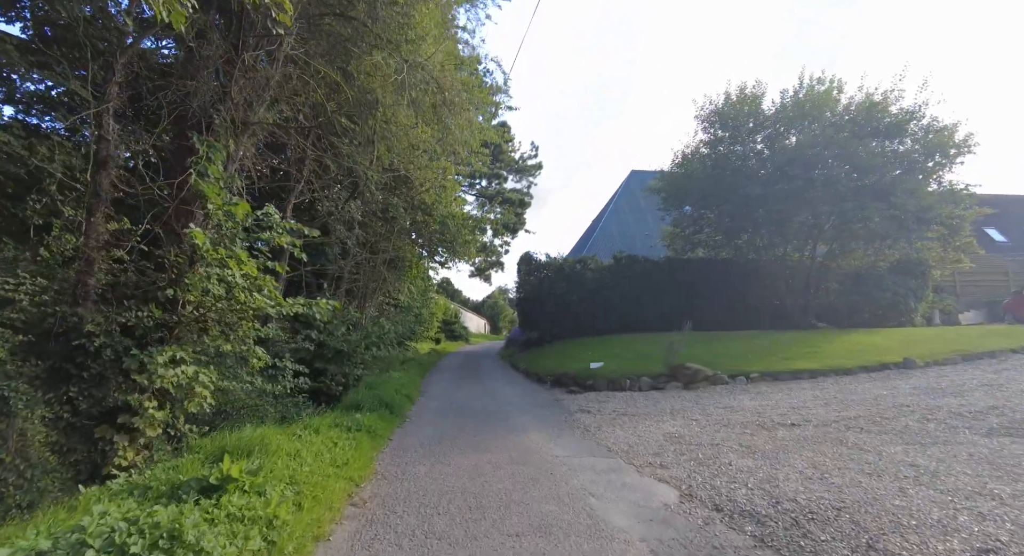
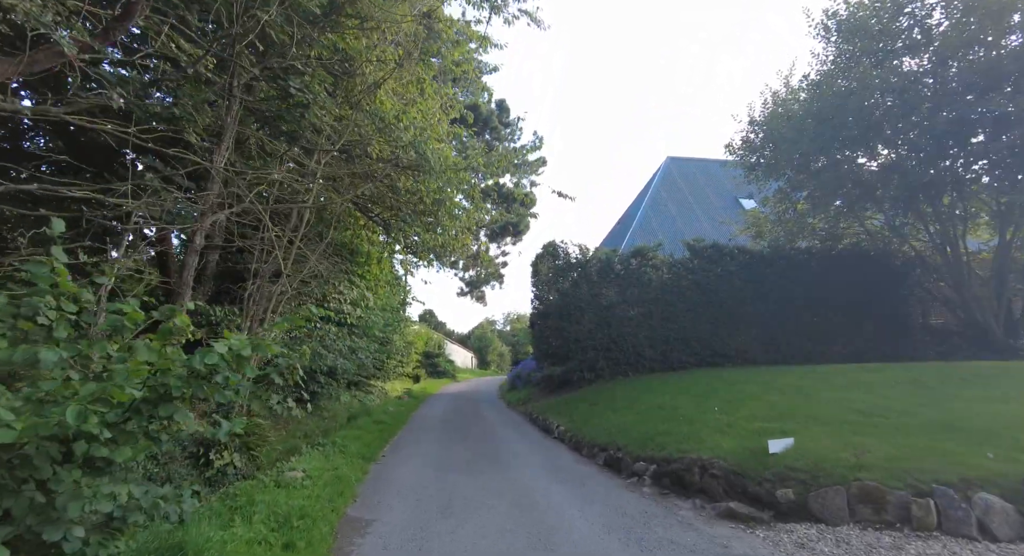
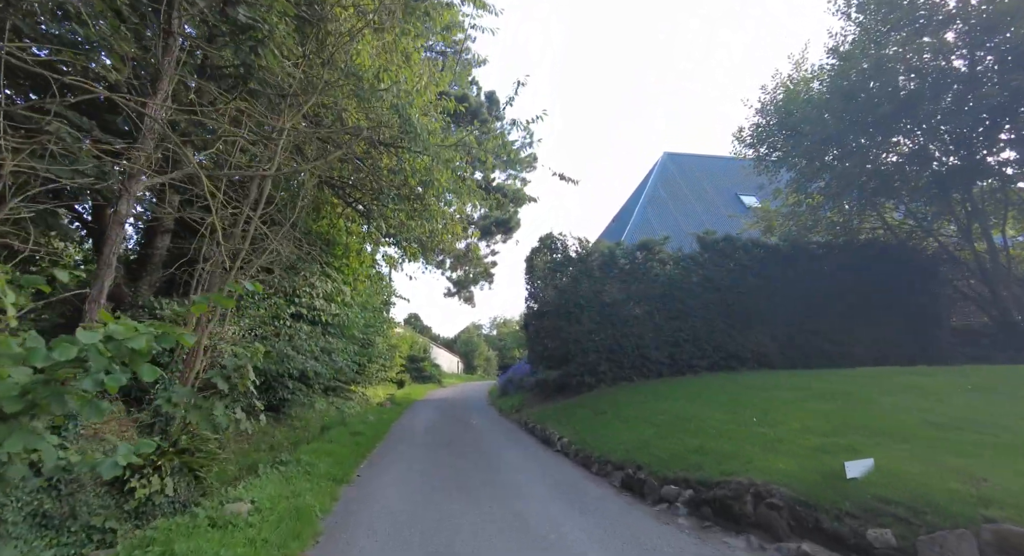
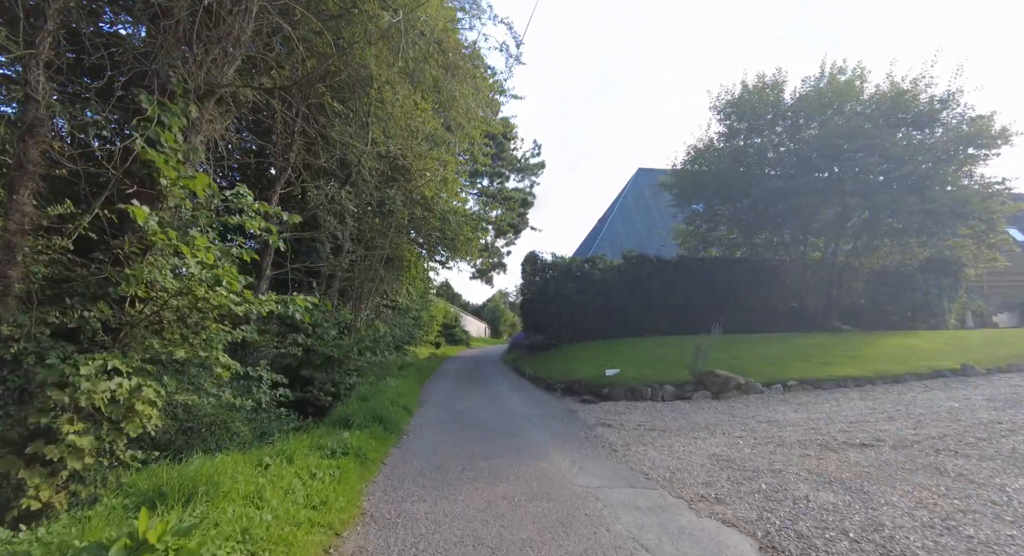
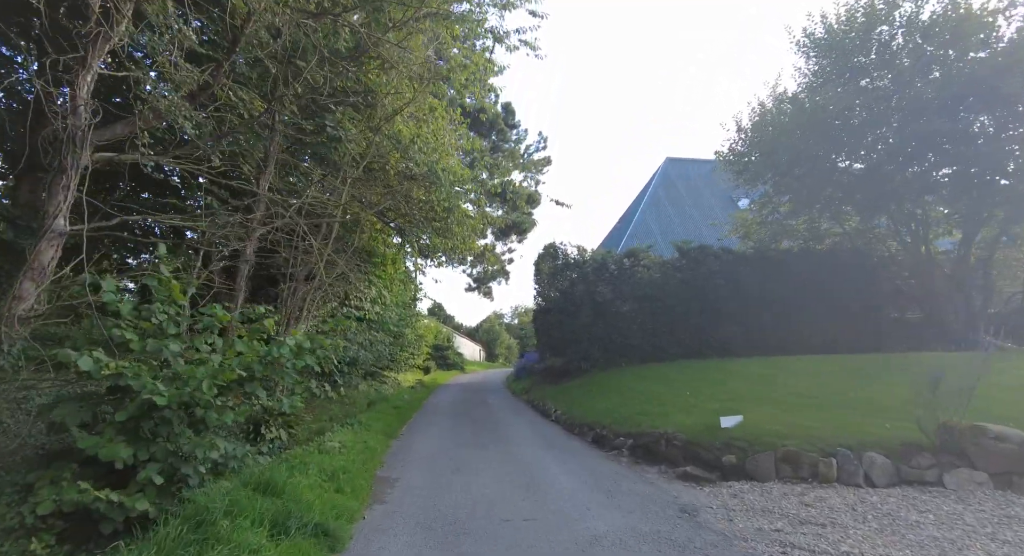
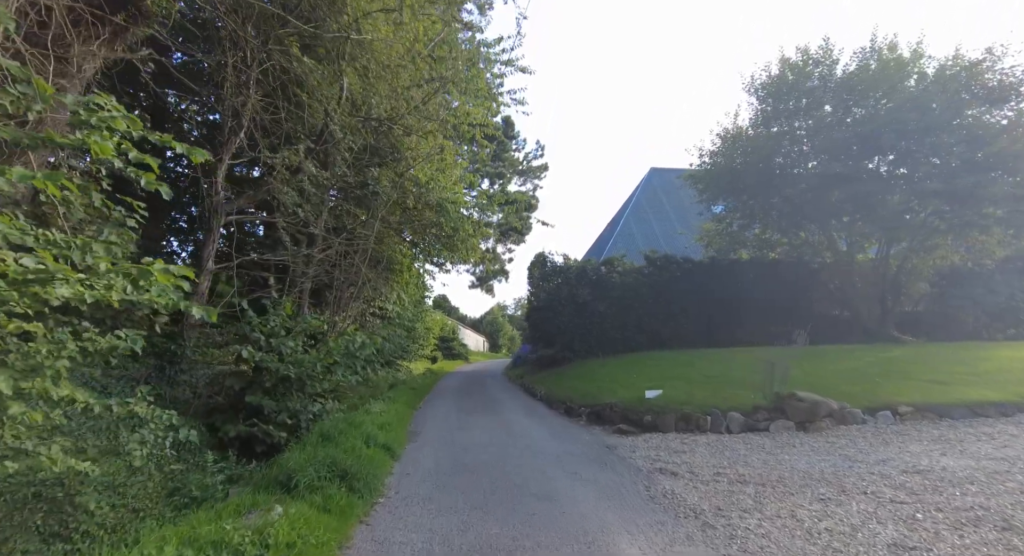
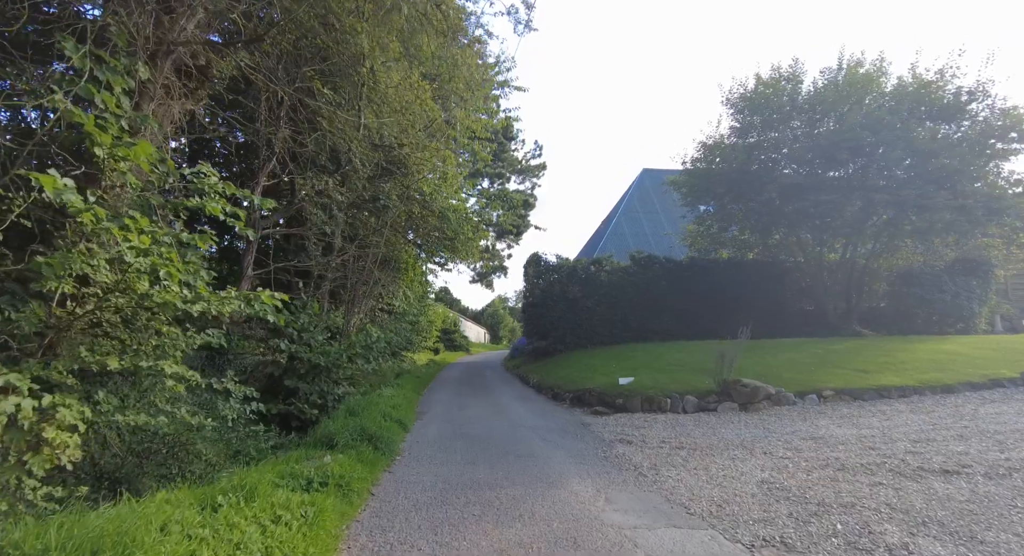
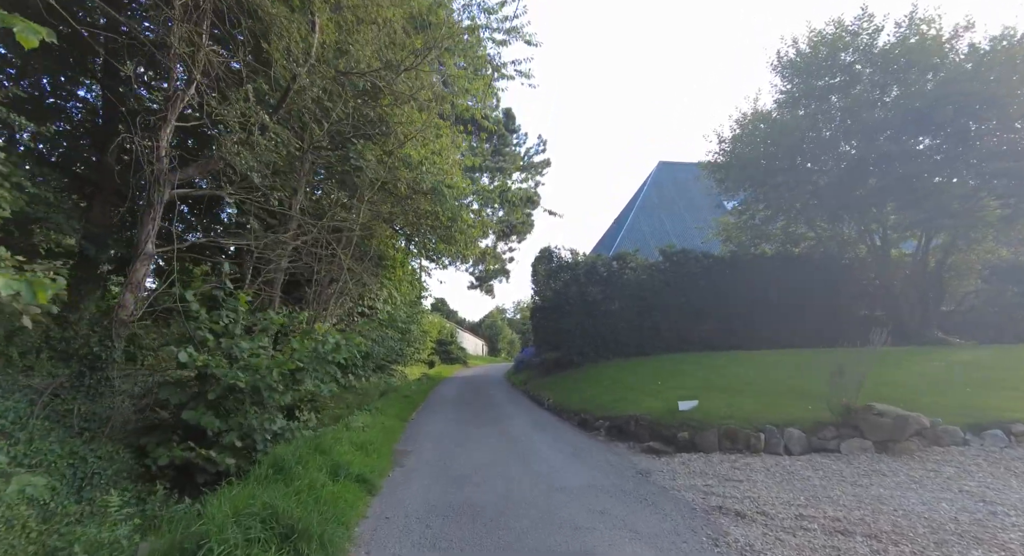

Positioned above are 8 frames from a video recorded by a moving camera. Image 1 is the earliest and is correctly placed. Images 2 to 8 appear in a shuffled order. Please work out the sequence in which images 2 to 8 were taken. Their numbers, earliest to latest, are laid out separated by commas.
4, 7, 6, 8, 5, 2, 3
